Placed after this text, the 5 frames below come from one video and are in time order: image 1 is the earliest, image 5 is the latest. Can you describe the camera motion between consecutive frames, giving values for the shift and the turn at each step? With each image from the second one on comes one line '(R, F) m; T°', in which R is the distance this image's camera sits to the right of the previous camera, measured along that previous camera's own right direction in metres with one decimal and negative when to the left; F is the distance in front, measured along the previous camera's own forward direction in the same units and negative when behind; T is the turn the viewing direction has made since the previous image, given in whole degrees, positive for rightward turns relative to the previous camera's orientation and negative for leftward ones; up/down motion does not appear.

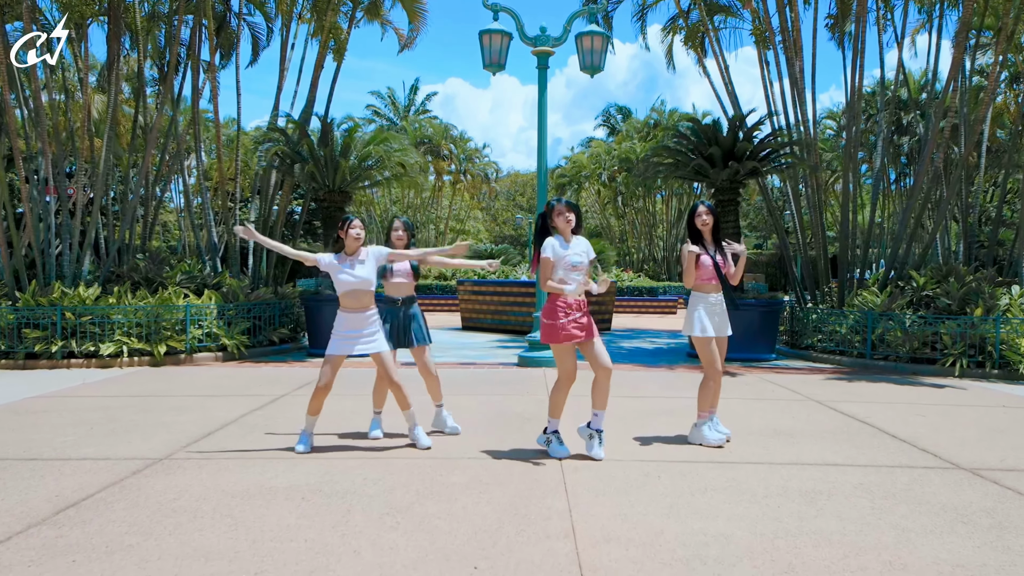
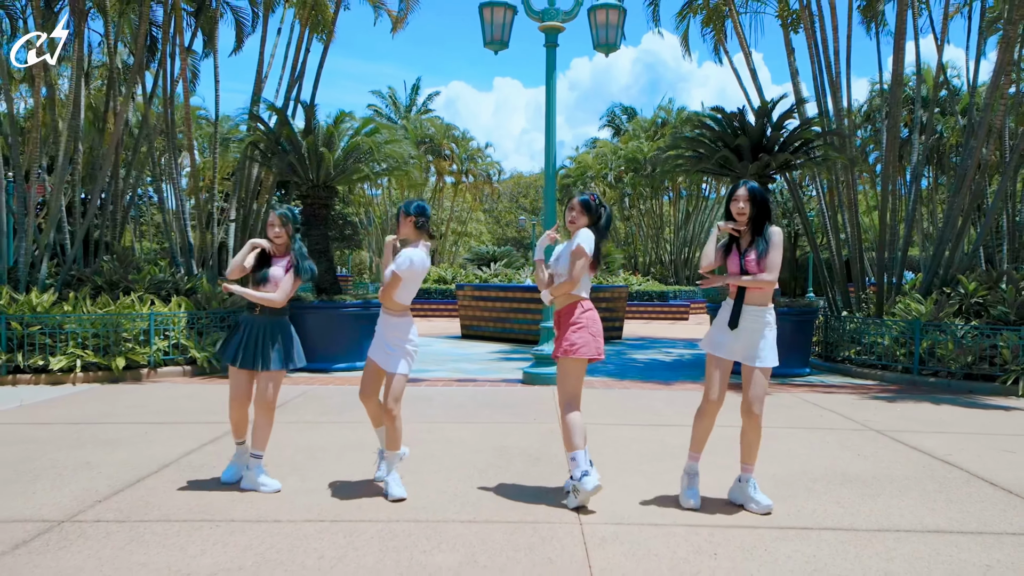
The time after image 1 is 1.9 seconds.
(0.0, +1.2) m; 0°
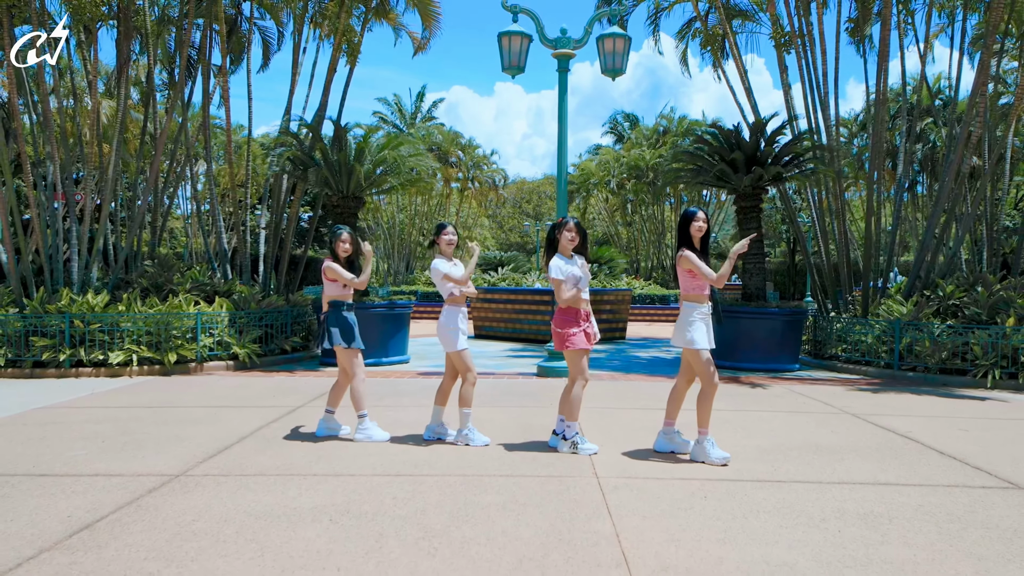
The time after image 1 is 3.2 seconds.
(-0.2, -1.0) m; 0°
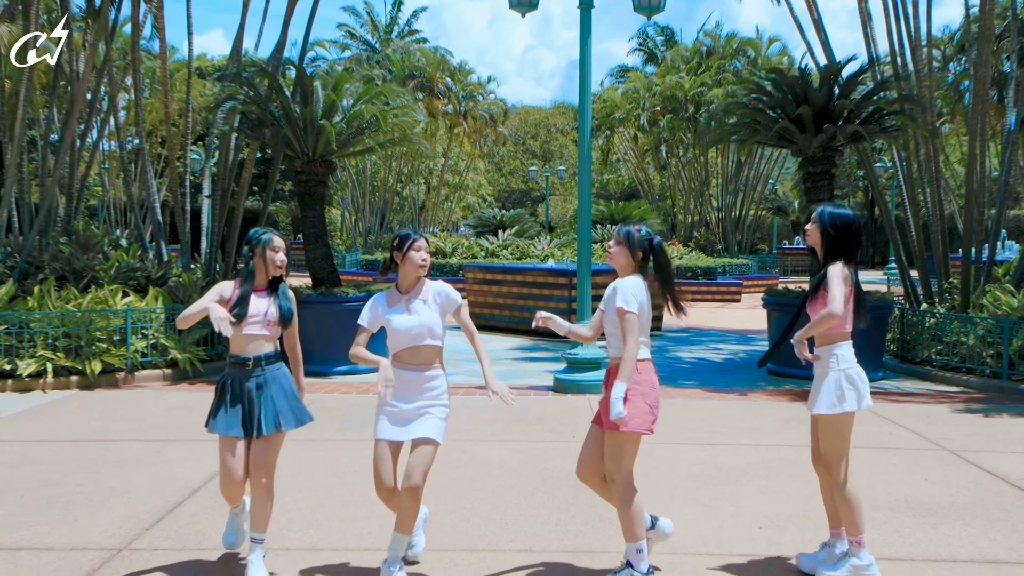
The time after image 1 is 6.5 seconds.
(+0.2, +2.3) m; -2°
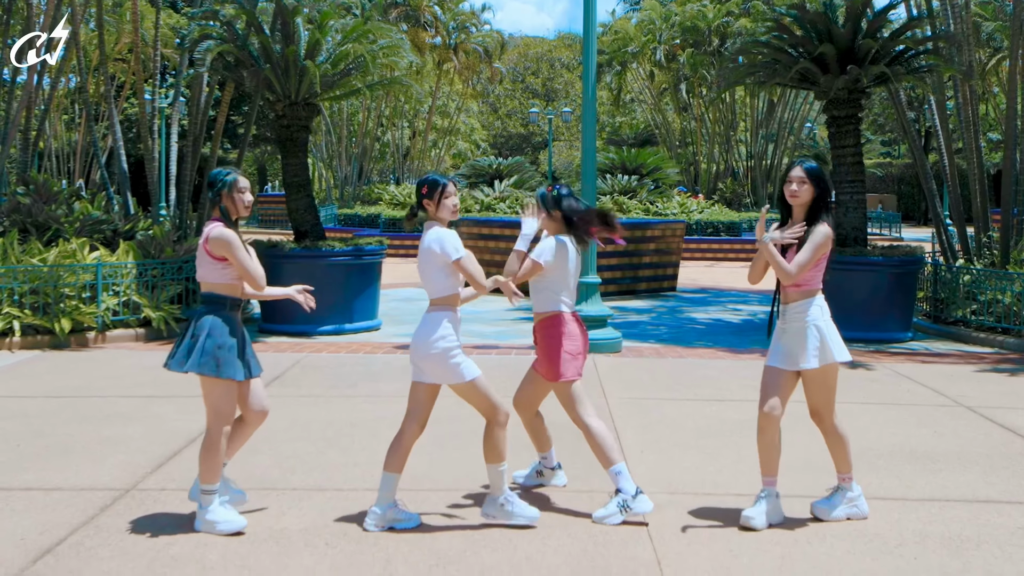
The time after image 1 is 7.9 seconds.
(+0.2, +0.7) m; -1°
